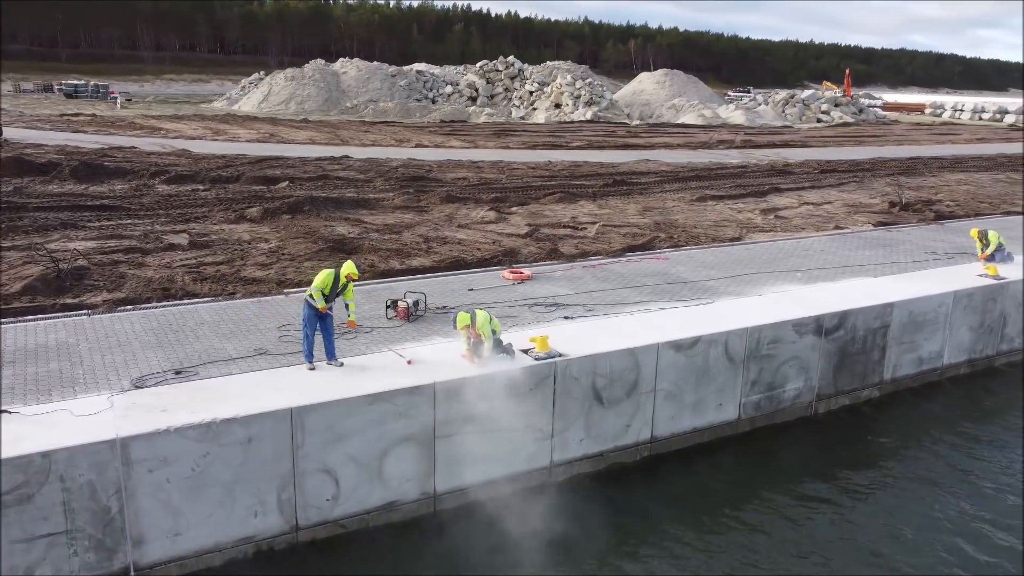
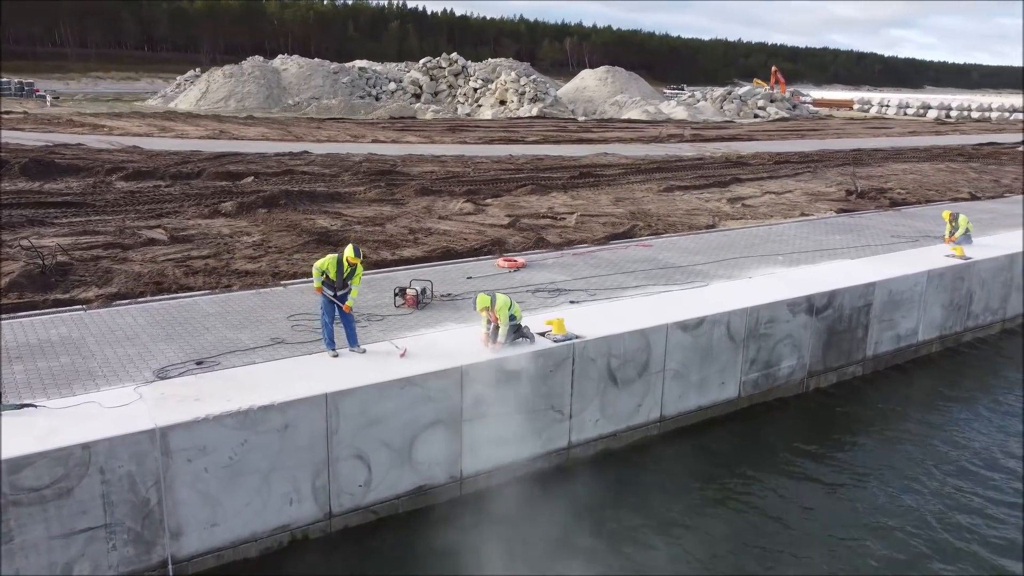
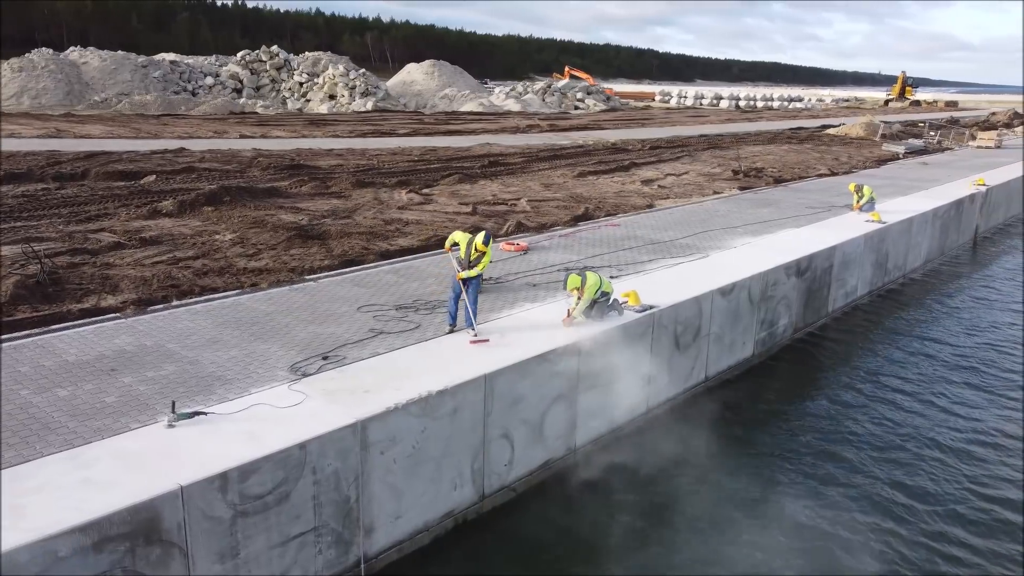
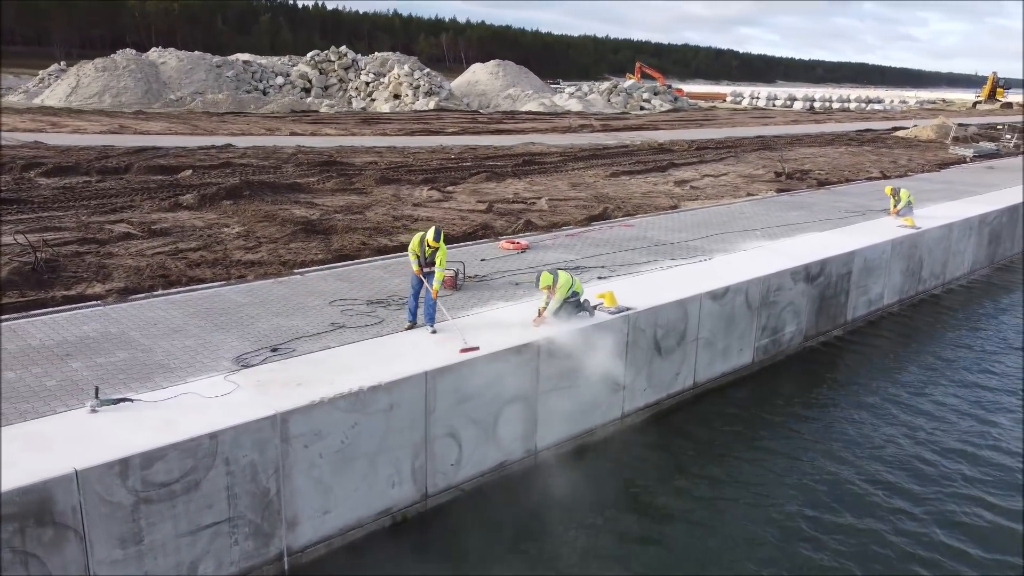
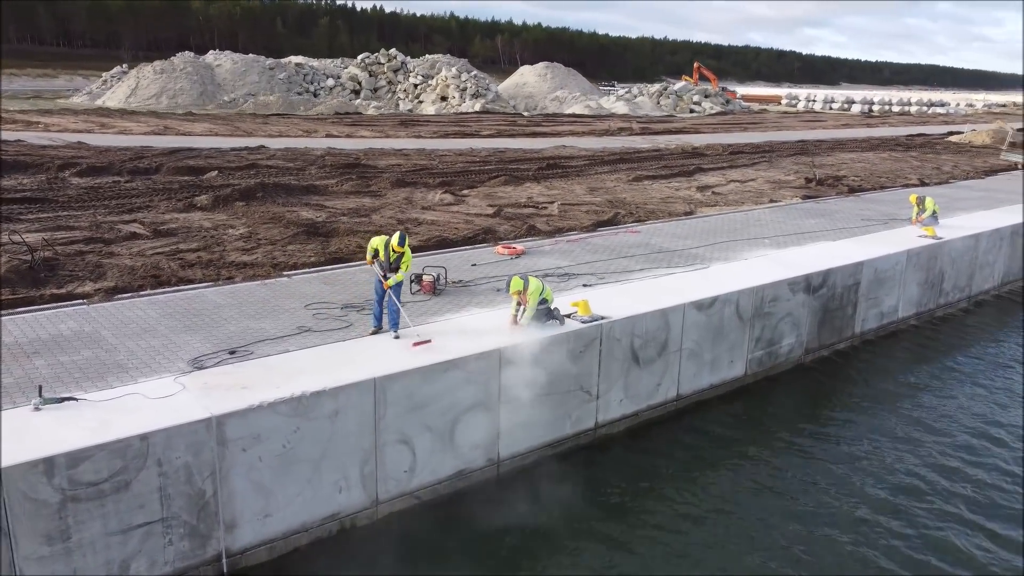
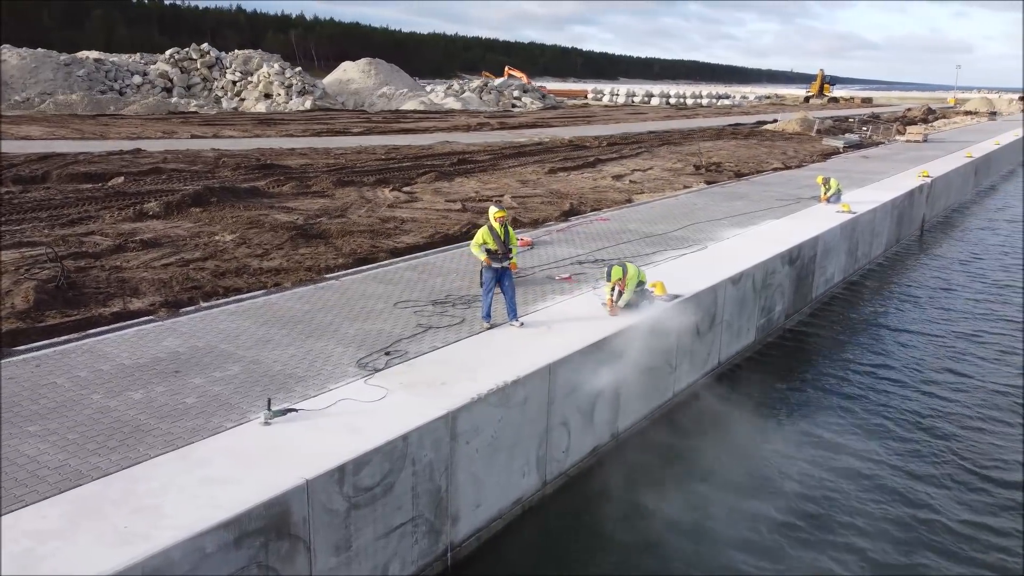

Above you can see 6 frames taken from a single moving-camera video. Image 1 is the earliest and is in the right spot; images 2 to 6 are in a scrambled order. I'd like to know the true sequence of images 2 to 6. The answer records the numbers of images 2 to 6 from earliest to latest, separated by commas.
2, 5, 4, 3, 6
